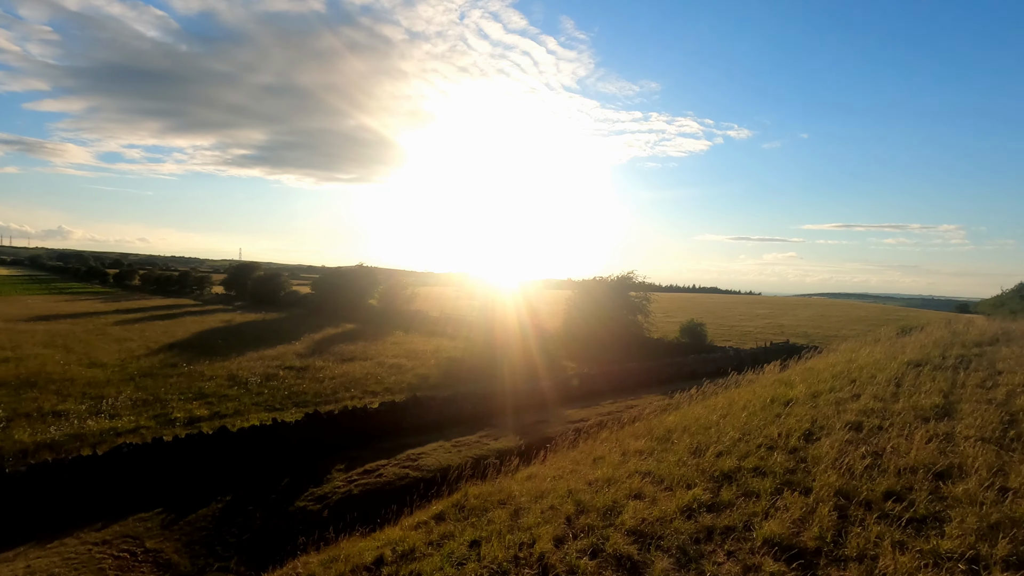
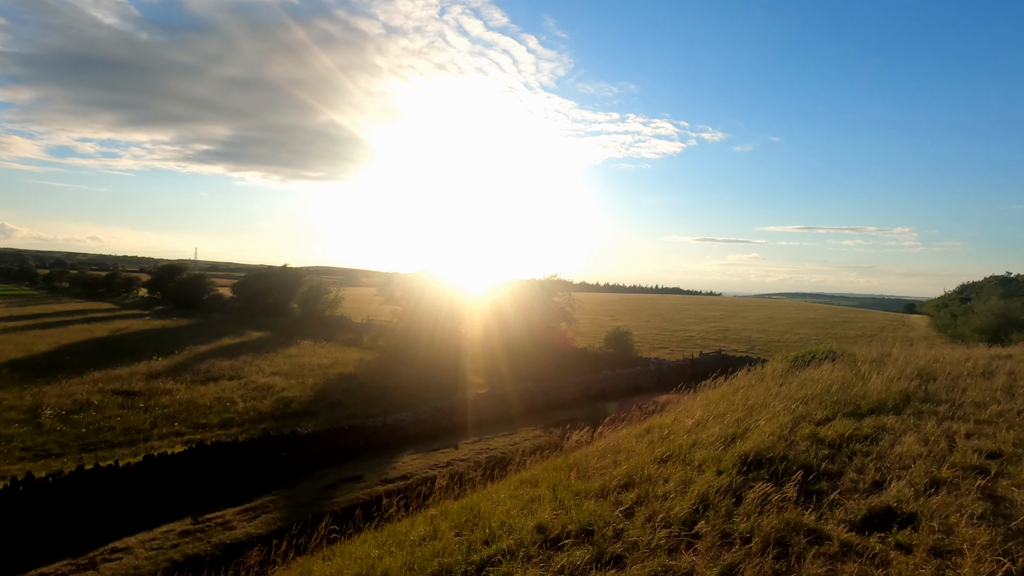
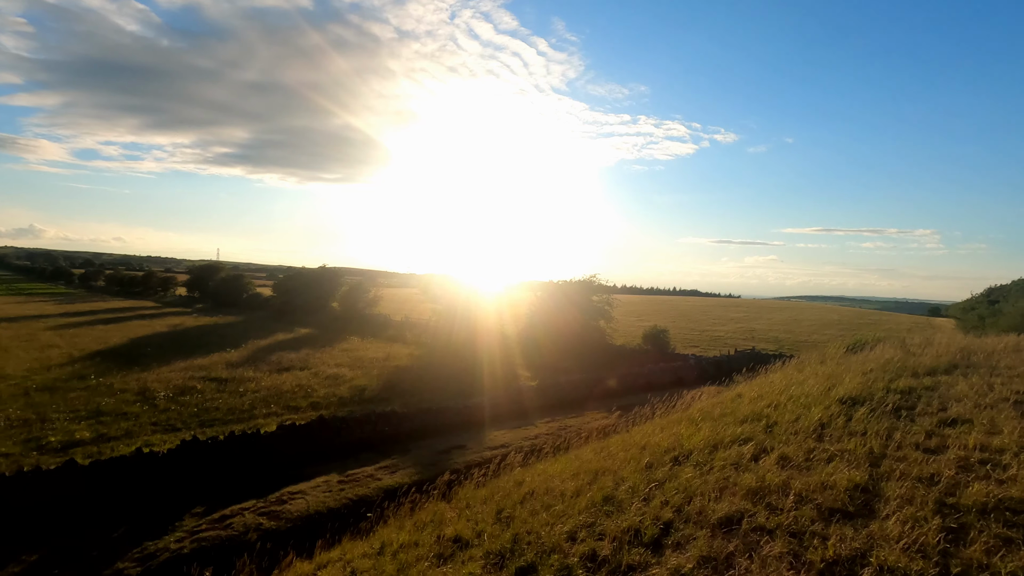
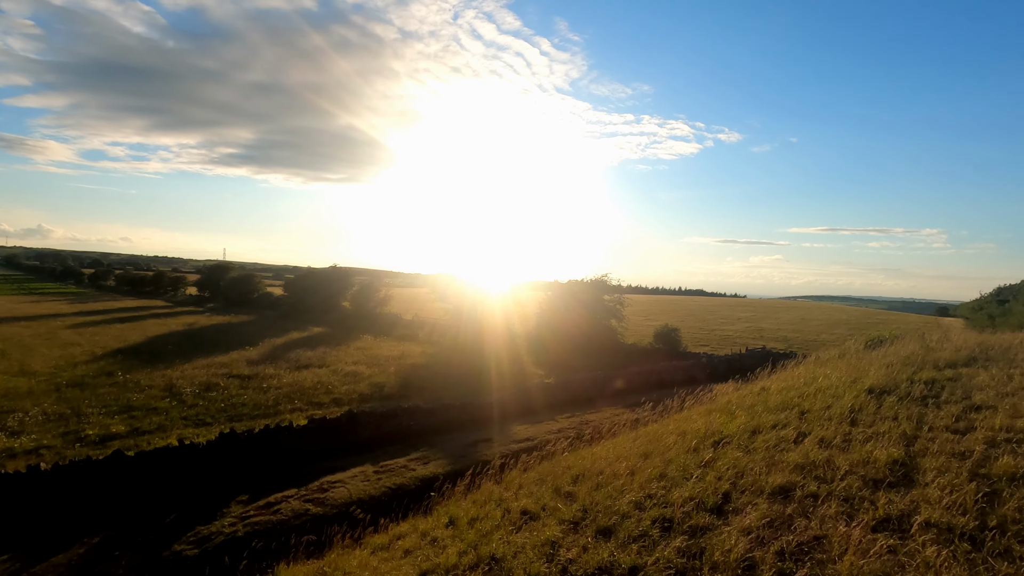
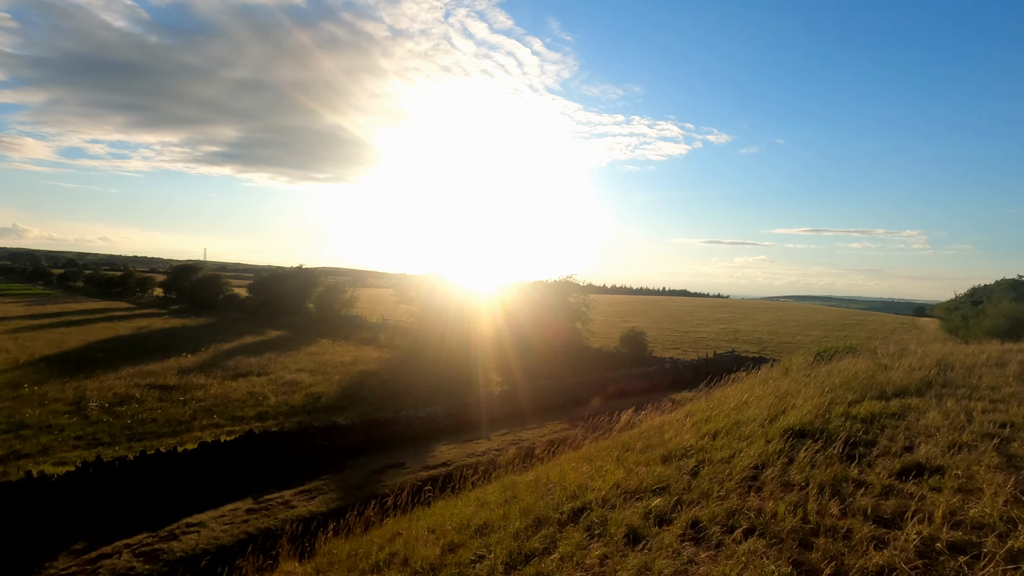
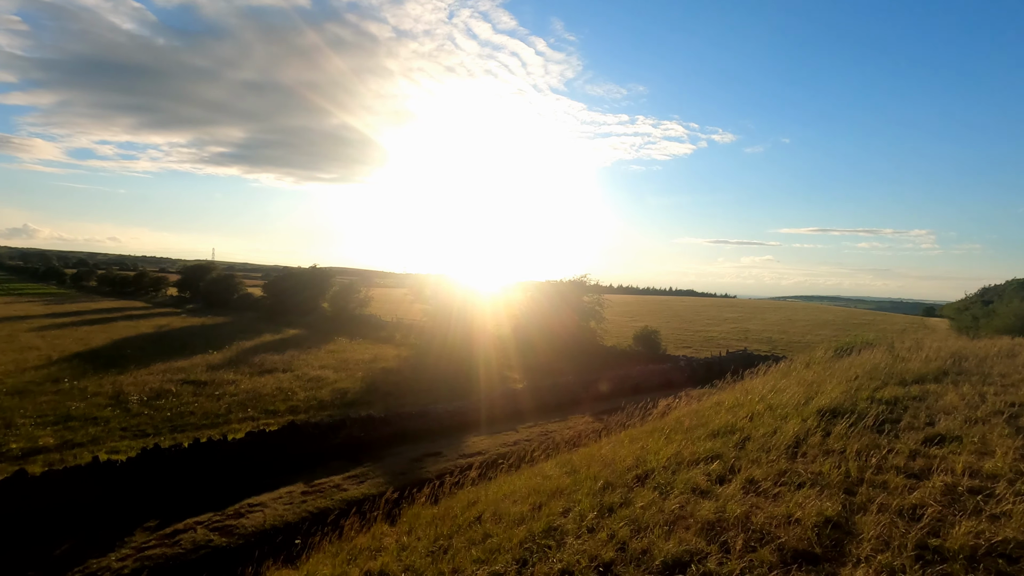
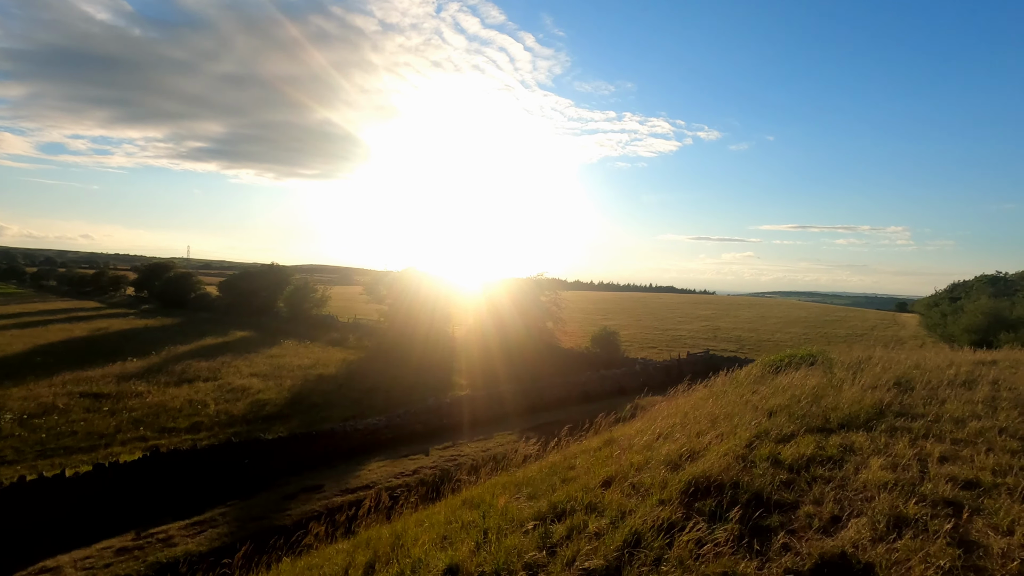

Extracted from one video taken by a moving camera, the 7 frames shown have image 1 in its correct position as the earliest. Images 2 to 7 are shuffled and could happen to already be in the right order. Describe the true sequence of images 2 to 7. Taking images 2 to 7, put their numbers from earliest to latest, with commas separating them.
4, 3, 6, 5, 2, 7
